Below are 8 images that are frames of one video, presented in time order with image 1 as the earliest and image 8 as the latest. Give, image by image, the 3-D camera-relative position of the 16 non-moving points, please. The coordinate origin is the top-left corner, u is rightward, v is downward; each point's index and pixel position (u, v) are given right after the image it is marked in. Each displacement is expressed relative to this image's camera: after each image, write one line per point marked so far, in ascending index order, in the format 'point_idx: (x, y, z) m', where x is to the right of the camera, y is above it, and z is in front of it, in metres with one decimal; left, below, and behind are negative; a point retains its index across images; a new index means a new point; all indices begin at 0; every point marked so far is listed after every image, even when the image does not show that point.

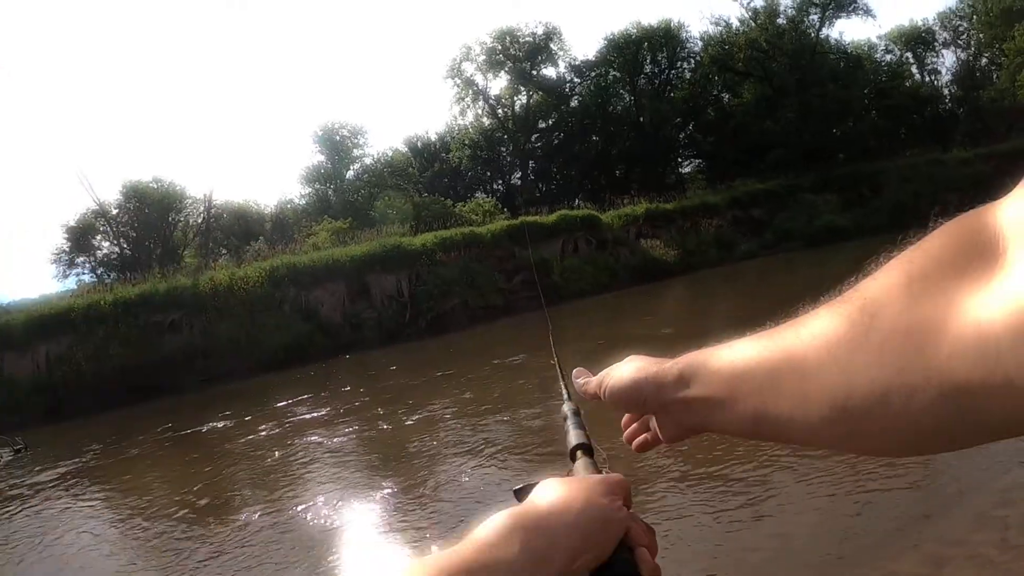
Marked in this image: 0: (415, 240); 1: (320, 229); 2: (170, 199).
0: (-1.7, +0.9, +14.1) m
1: (-4.0, +1.2, +16.4) m
2: (-8.0, +2.0, +17.3) m
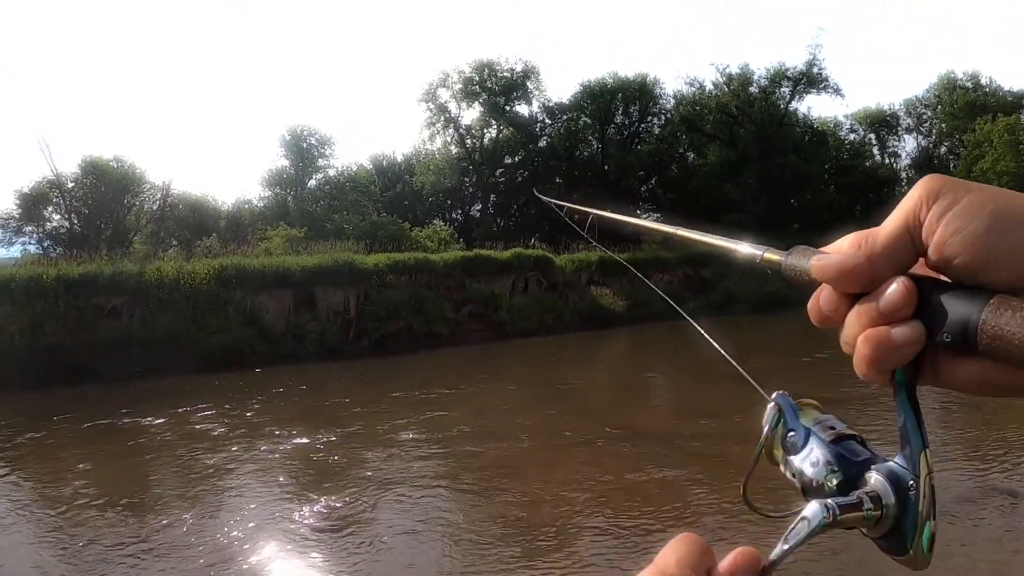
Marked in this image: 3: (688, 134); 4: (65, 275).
0: (-2.6, +0.5, +14.1) m
1: (-5.0, +1.1, +16.3) m
2: (-8.8, +2.4, +17.0) m
3: (+5.0, +4.1, +19.7) m
4: (-8.6, +0.3, +13.8) m
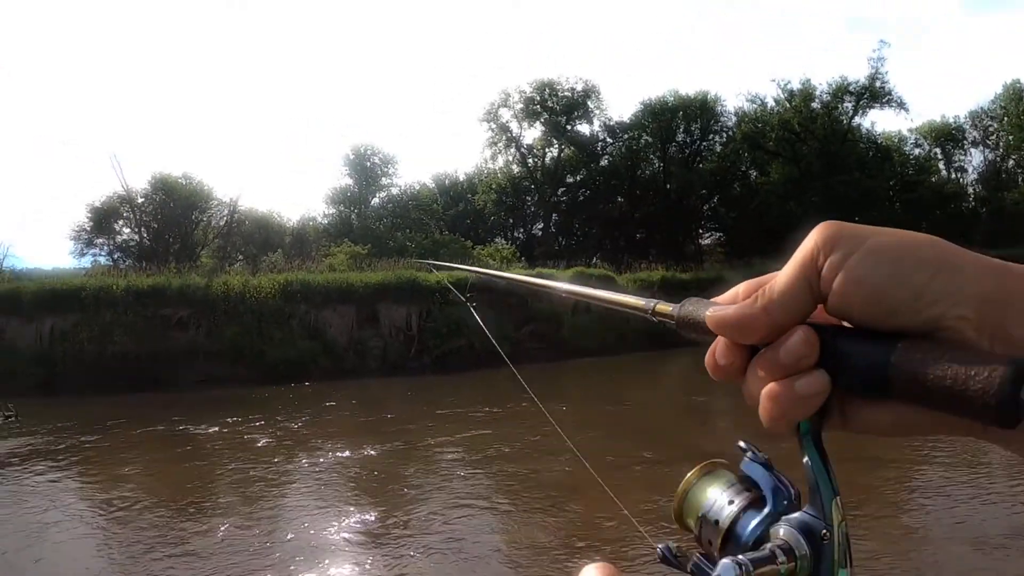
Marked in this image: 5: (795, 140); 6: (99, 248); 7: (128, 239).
0: (-1.5, +0.2, +14.2) m
1: (-3.7, +0.8, +16.6) m
2: (-7.5, +2.1, +17.5) m
3: (+6.5, +3.6, +19.4) m
4: (-7.5, 0.0, +14.3) m
5: (+7.2, +3.7, +18.3) m
6: (-10.3, +1.0, +18.3) m
7: (-9.3, +1.2, +17.9) m
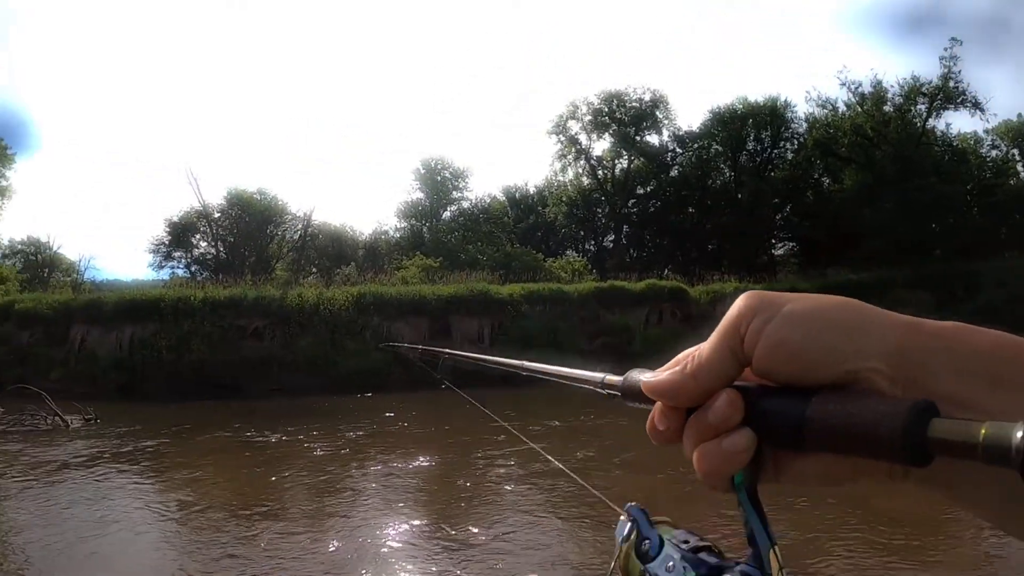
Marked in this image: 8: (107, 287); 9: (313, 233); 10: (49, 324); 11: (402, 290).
0: (-0.1, 0.0, +14.3) m
1: (-2.2, +0.5, +16.8) m
2: (-5.9, +1.9, +17.9) m
3: (+8.2, +3.4, +19.0) m
4: (-6.1, -0.2, +14.7) m
5: (+8.7, +3.5, +17.8) m
6: (-8.7, +0.7, +18.9) m
7: (-7.8, +0.9, +18.5) m
8: (-10.1, 0.0, +18.3) m
9: (-5.2, +1.4, +19.0) m
10: (-10.0, -0.7, +15.6) m
11: (-2.2, -0.1, +14.5) m
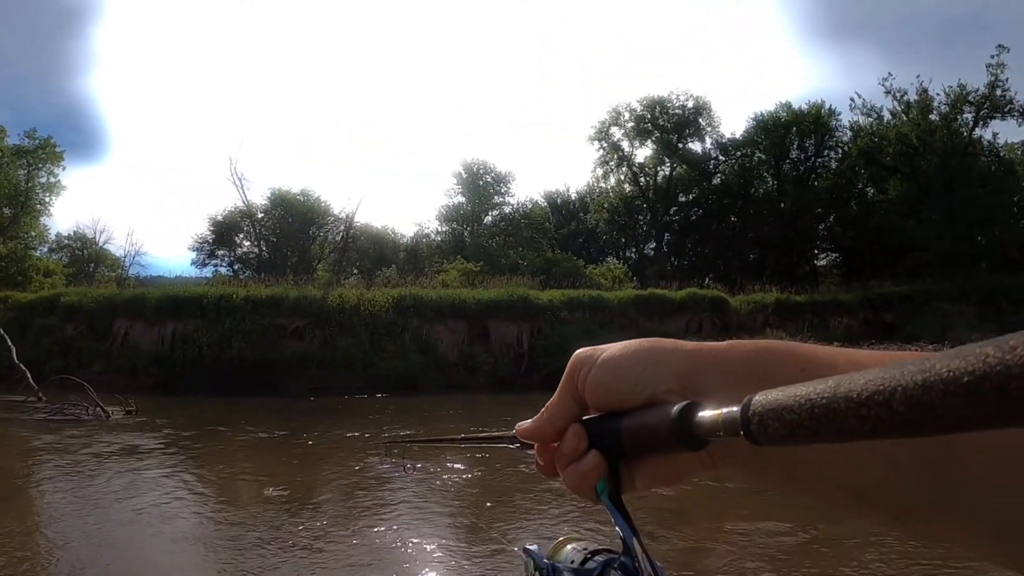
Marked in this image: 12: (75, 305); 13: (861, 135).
0: (+0.6, -0.1, +14.4) m
1: (-1.4, +0.5, +16.9) m
2: (-5.0, +1.9, +18.2) m
3: (+9.2, +3.1, +18.7) m
4: (-5.4, -0.2, +15.0) m
5: (+9.7, +3.2, +17.6) m
6: (-7.8, +0.8, +19.2) m
7: (-6.8, +1.0, +18.8) m
8: (-9.2, +0.2, +18.7) m
9: (-4.2, +1.4, +19.3) m
10: (-9.2, -0.6, +16.0) m
11: (-1.4, -0.1, +14.6) m
12: (-10.0, -0.4, +16.4) m
13: (+9.6, +4.2, +19.9) m
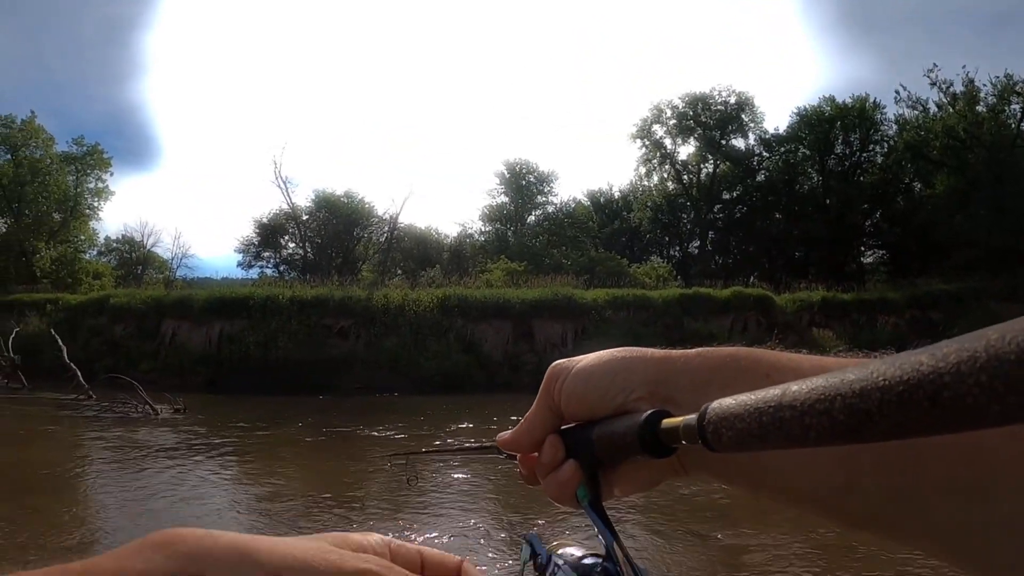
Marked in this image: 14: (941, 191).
0: (+1.5, -0.1, +14.4) m
1: (-0.4, +0.5, +17.0) m
2: (-4.0, +1.9, +18.4) m
3: (+10.1, +3.2, +18.4) m
4: (-4.5, -0.2, +15.3) m
5: (+10.6, +3.3, +17.2) m
6: (-6.7, +0.8, +19.6) m
7: (-5.8, +0.9, +19.1) m
8: (-8.2, +0.1, +19.1) m
9: (-3.2, +1.4, +19.5) m
10: (-8.3, -0.7, +16.4) m
11: (-0.6, -0.1, +14.7) m
12: (-9.1, -0.4, +16.9) m
13: (+10.6, +4.3, +19.6) m
14: (+10.1, +2.3, +17.2) m
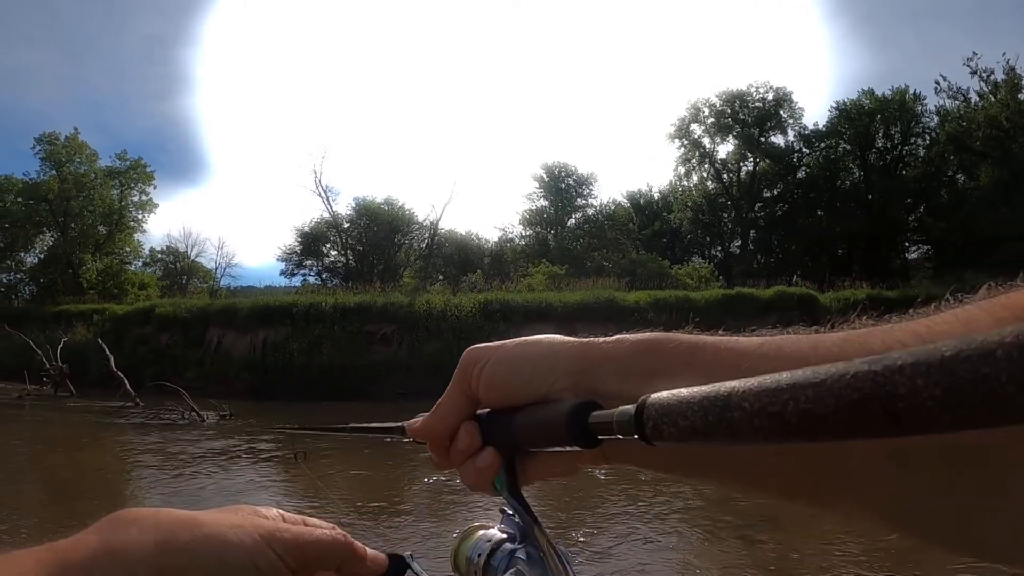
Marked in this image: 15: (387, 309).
0: (+2.3, -0.1, +14.4) m
1: (+0.5, +0.4, +17.1) m
2: (-3.1, +1.8, +18.7) m
3: (+11.0, +3.4, +18.1) m
4: (-3.6, -0.4, +15.5) m
5: (+11.4, +3.5, +16.9) m
6: (-5.7, +0.6, +20.0) m
7: (-4.8, +0.8, +19.4) m
8: (-7.2, -0.1, +19.5) m
9: (-2.2, +1.3, +19.7) m
10: (-7.4, -0.9, +16.8) m
11: (+0.3, -0.2, +14.8) m
12: (-8.1, -0.7, +17.3) m
13: (+11.5, +4.5, +19.2) m
14: (+11.0, +2.5, +16.8) m
15: (-2.6, -0.4, +15.1) m
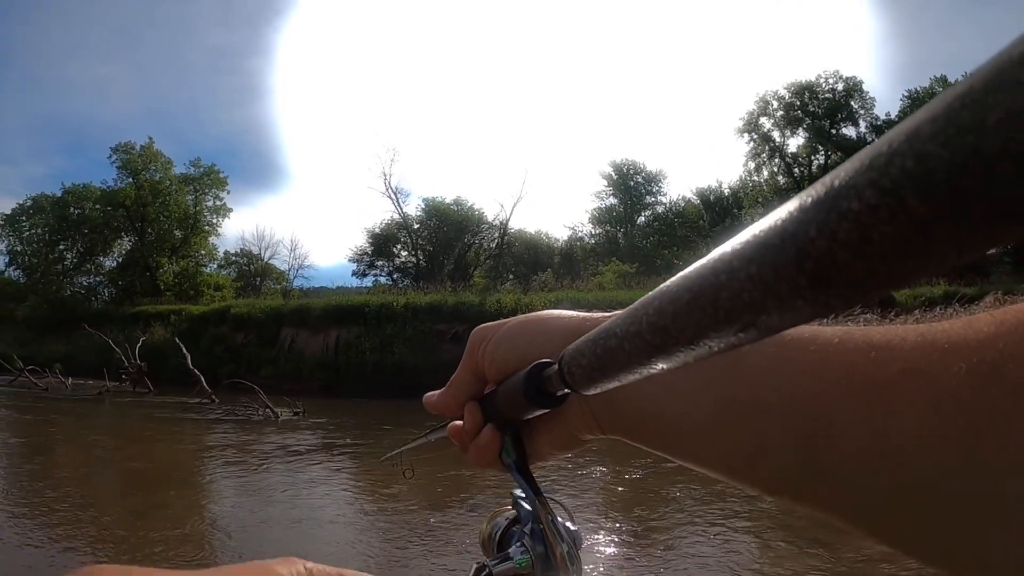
0: (+3.7, 0.0, +14.4) m
1: (+2.0, +0.5, +17.3) m
2: (-1.4, +1.8, +19.1) m
3: (+12.6, +3.6, +17.5) m
4: (-2.2, -0.3, +16.0) m
5: (+12.9, +3.7, +16.2) m
6: (-3.9, +0.6, +20.5) m
7: (-3.1, +0.8, +19.9) m
8: (-5.4, -0.1, +20.2) m
9: (-0.4, +1.4, +20.0) m
10: (-5.8, -0.9, +17.5) m
11: (+1.7, -0.1, +15.0) m
12: (-6.5, -0.7, +18.1) m
13: (+13.2, +4.7, +18.6) m
14: (+12.5, +2.6, +16.2) m
15: (-1.2, -0.4, +15.5) m
